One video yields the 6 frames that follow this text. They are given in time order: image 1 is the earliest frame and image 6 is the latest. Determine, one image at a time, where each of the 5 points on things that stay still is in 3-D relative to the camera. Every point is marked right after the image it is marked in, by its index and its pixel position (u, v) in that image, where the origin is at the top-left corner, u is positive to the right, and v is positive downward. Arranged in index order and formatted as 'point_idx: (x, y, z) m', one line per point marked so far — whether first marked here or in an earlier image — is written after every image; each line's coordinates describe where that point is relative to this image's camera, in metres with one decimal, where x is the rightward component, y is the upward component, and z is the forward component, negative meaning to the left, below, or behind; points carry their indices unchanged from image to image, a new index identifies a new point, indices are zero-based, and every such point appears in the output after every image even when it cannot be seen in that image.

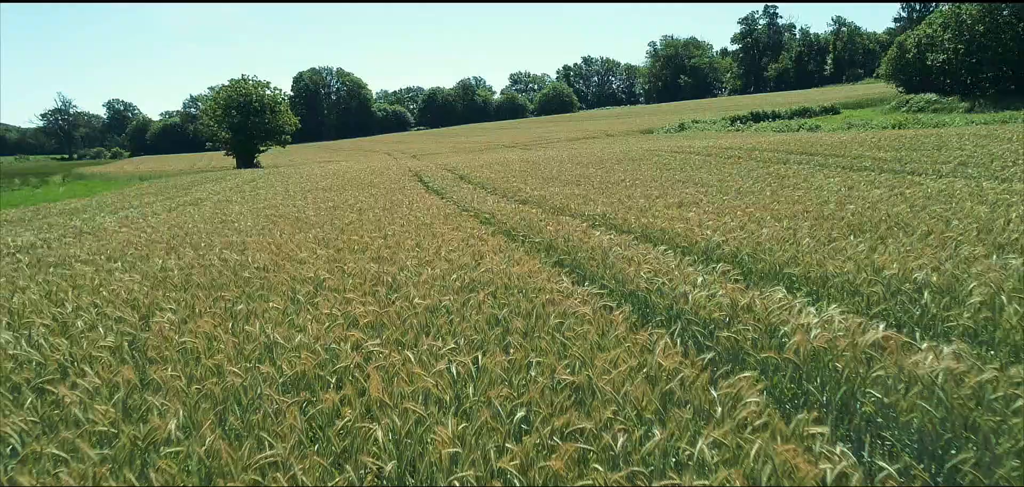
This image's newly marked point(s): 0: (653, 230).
0: (+1.7, +0.2, +7.5) m
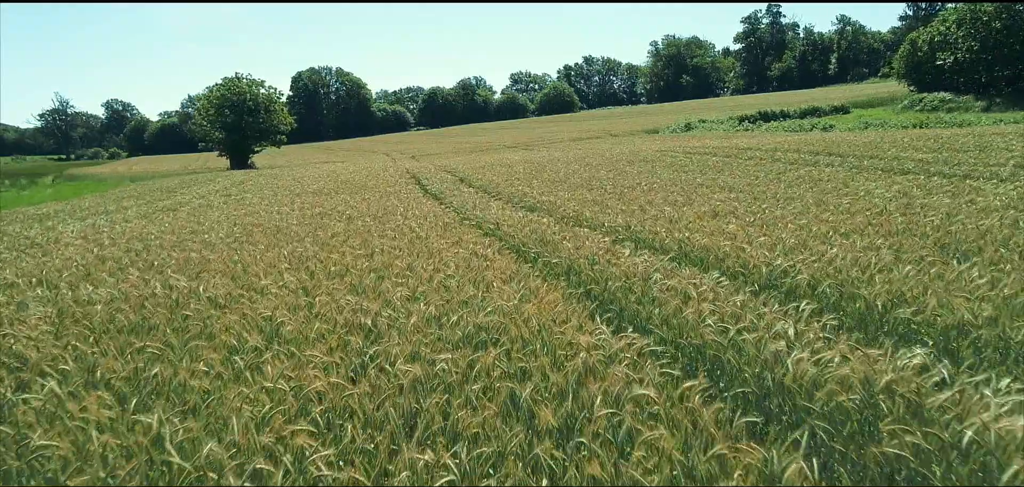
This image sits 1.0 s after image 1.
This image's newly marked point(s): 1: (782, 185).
0: (+1.8, 0.0, +6.2) m
1: (+4.7, +1.0, +11.1) m
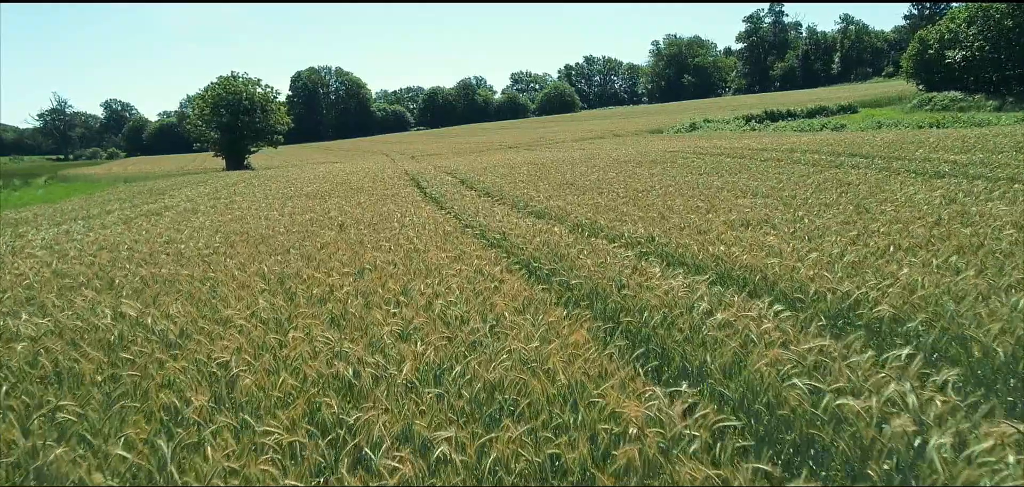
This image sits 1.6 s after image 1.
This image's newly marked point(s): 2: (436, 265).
0: (+1.9, -0.2, +5.4) m
1: (+4.8, +0.8, +10.3) m
2: (-0.7, -0.2, +6.2) m
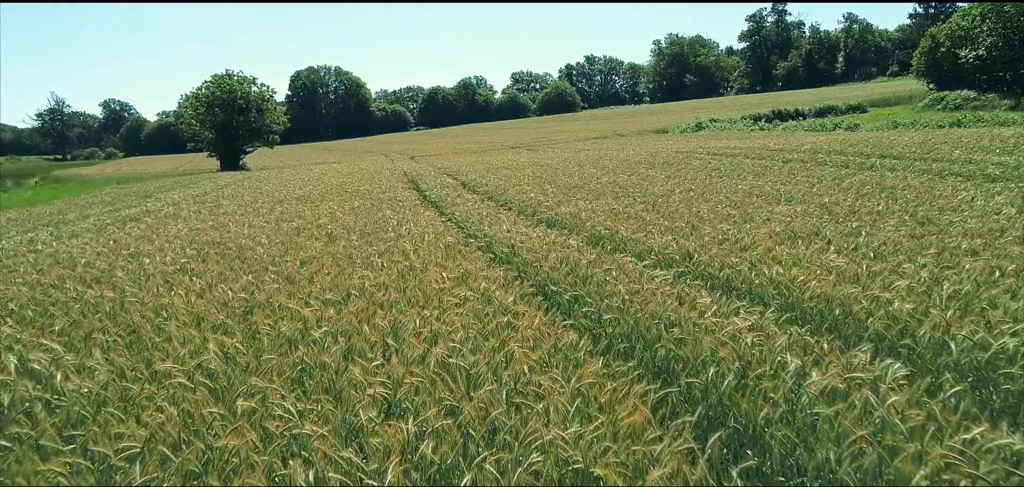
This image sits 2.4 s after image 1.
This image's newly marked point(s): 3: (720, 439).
0: (+2.0, -0.3, +4.4) m
1: (+4.9, +0.7, +9.2) m
2: (-0.6, -0.4, +5.1) m
3: (+0.8, -0.8, +2.5) m
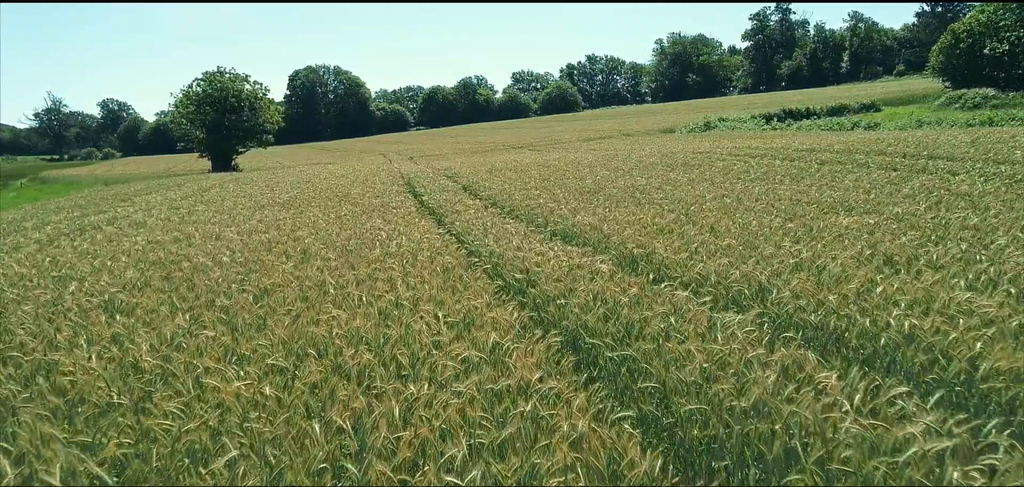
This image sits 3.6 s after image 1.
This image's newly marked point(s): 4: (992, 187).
0: (+2.1, -0.6, +2.9) m
1: (+5.0, +0.5, +7.8) m
2: (-0.5, -0.6, +3.7) m
3: (+1.0, -1.0, +1.0) m
4: (+6.7, +0.8, +8.8) m
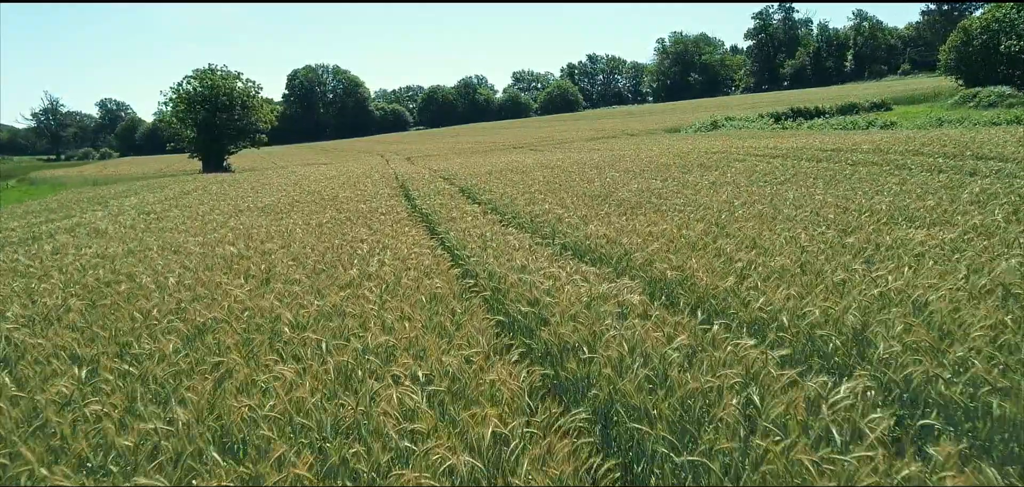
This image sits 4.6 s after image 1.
0: (+2.2, -0.7, +1.7) m
1: (+5.1, +0.3, +6.6) m
2: (-0.4, -0.8, +2.5) m
3: (+1.0, -1.2, -0.2) m
4: (+6.7, +0.6, +7.6) m
